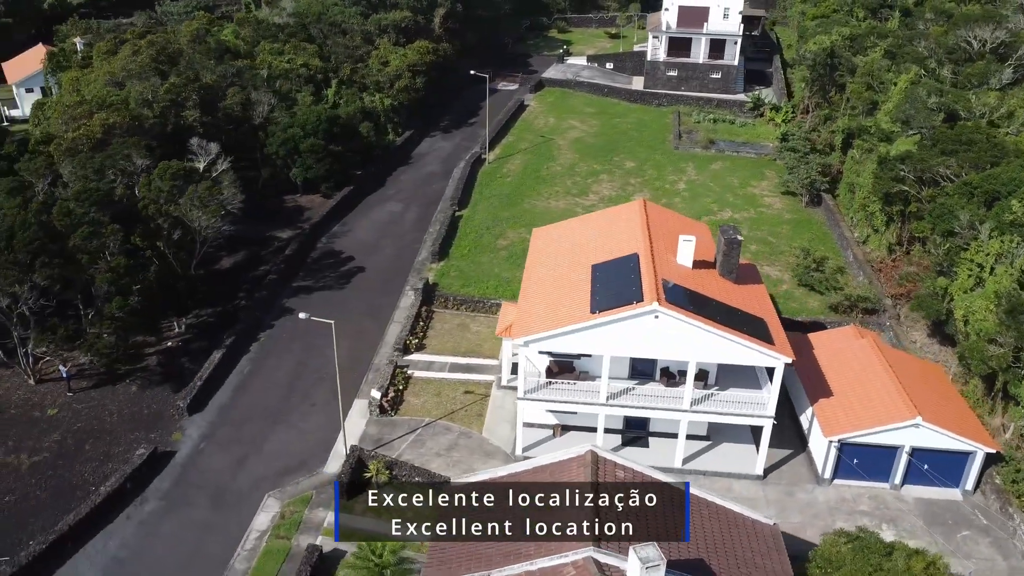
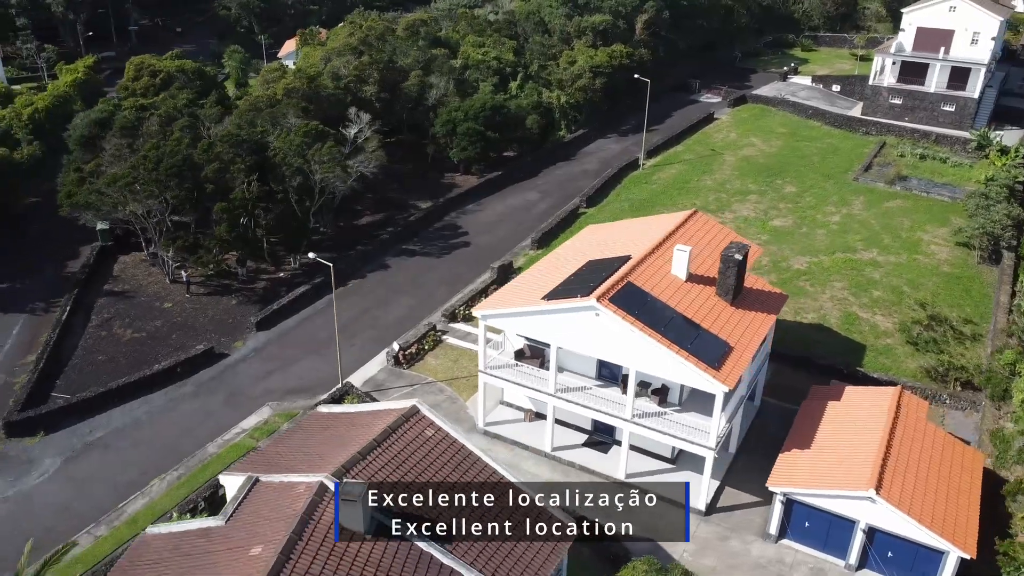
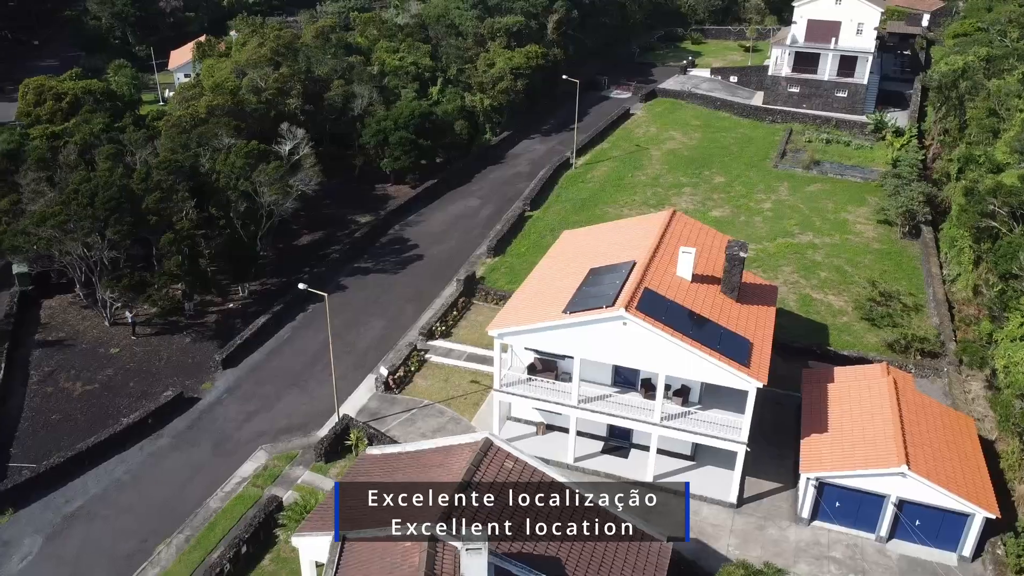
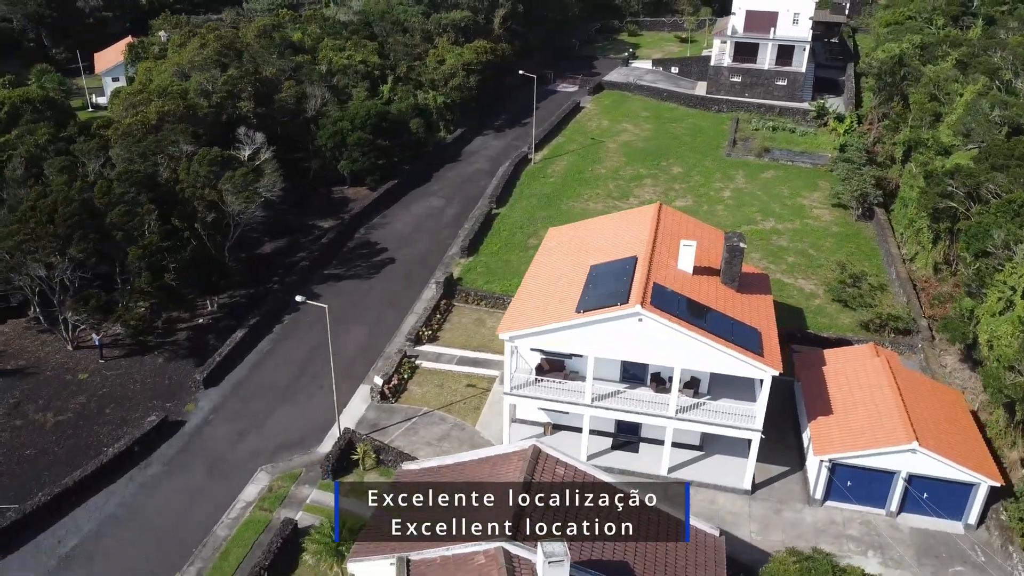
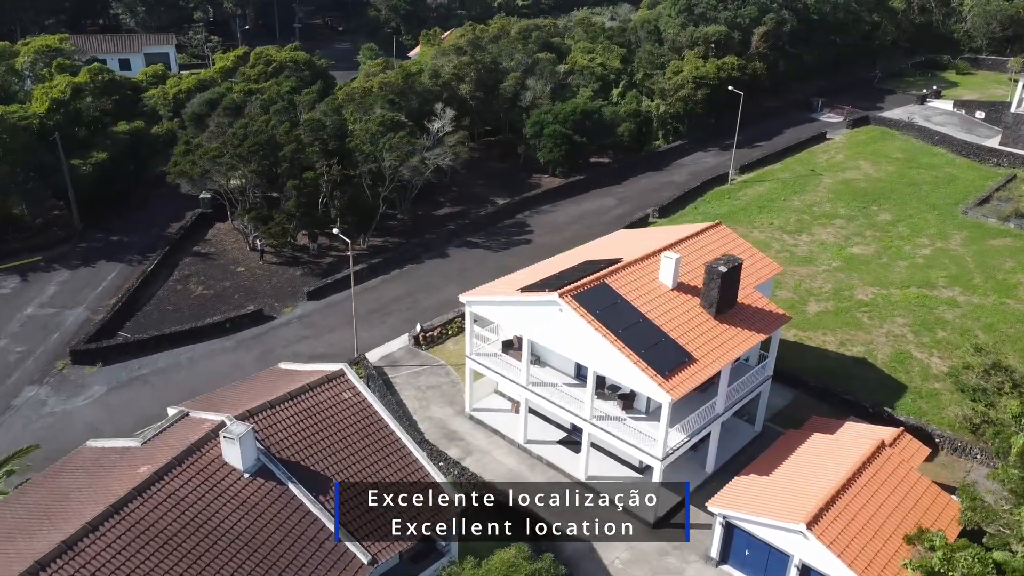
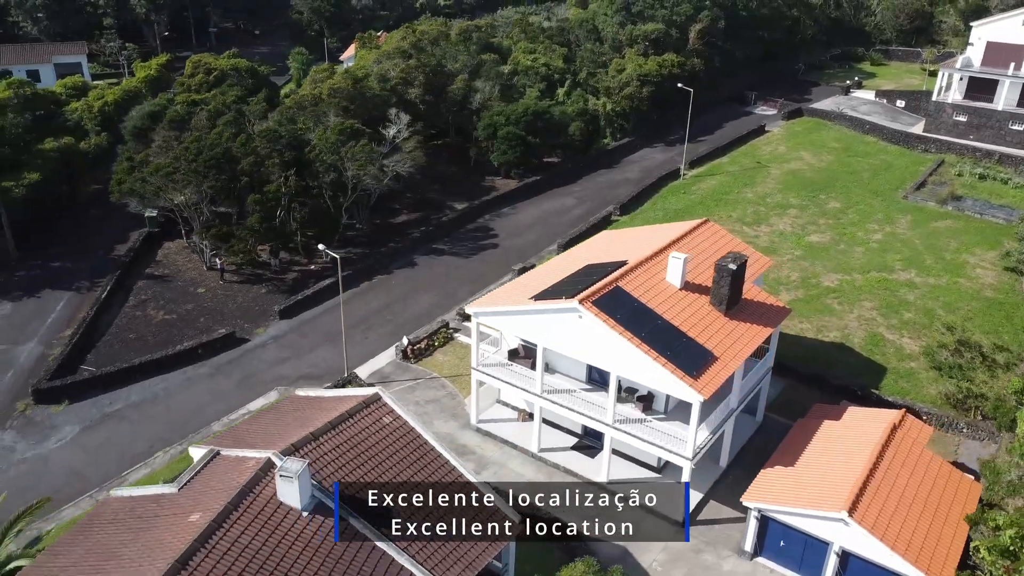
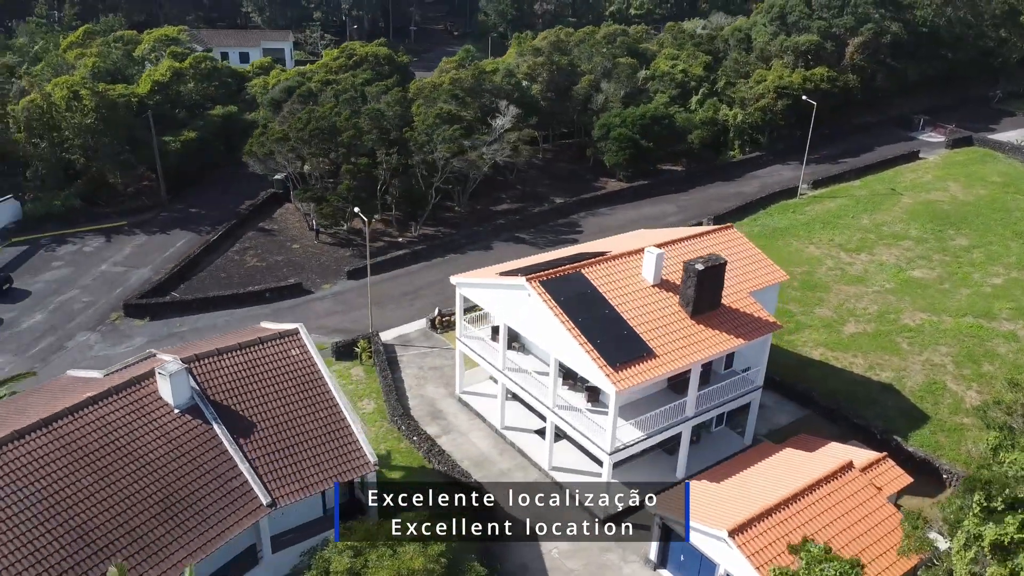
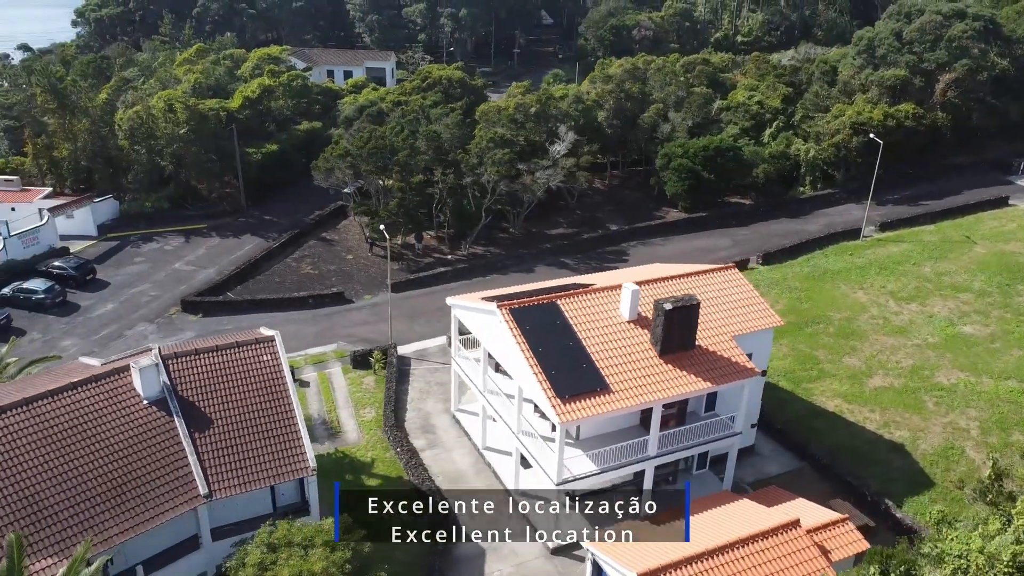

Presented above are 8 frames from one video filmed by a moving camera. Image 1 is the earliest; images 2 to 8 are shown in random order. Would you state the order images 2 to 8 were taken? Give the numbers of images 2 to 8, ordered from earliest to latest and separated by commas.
4, 3, 2, 6, 5, 7, 8
